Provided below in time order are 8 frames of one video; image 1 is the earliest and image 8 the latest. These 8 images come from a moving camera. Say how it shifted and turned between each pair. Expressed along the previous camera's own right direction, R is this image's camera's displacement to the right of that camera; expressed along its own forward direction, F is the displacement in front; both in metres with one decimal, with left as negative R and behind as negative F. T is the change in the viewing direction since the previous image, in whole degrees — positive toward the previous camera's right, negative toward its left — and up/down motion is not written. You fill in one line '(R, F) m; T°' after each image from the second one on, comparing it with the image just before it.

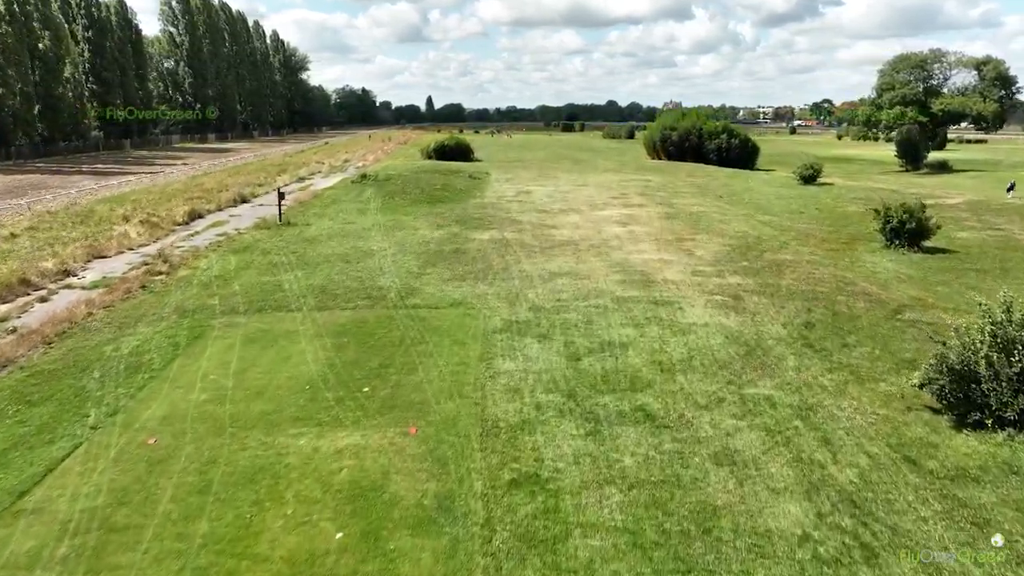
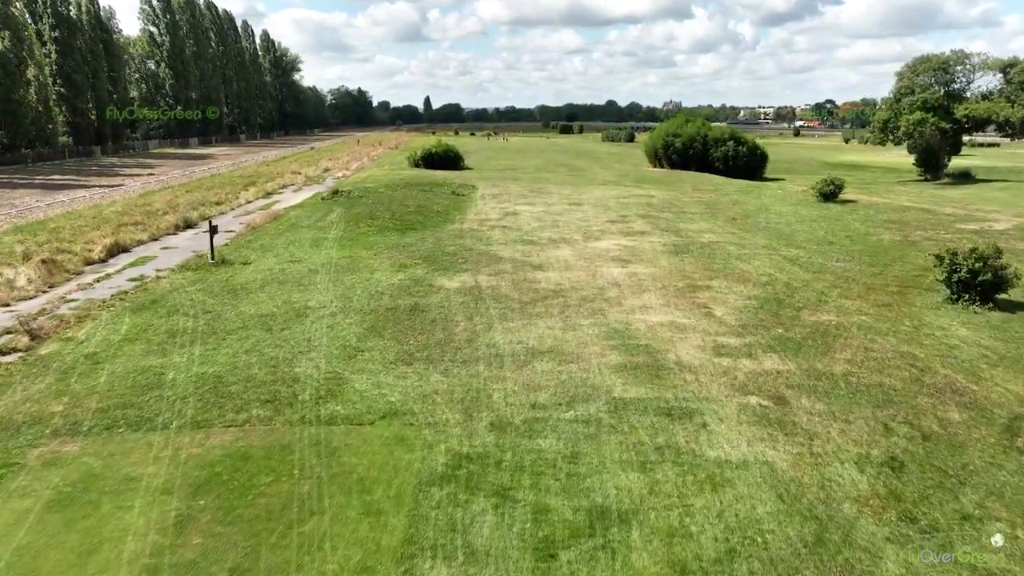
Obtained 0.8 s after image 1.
(+0.3, +2.6) m; 0°
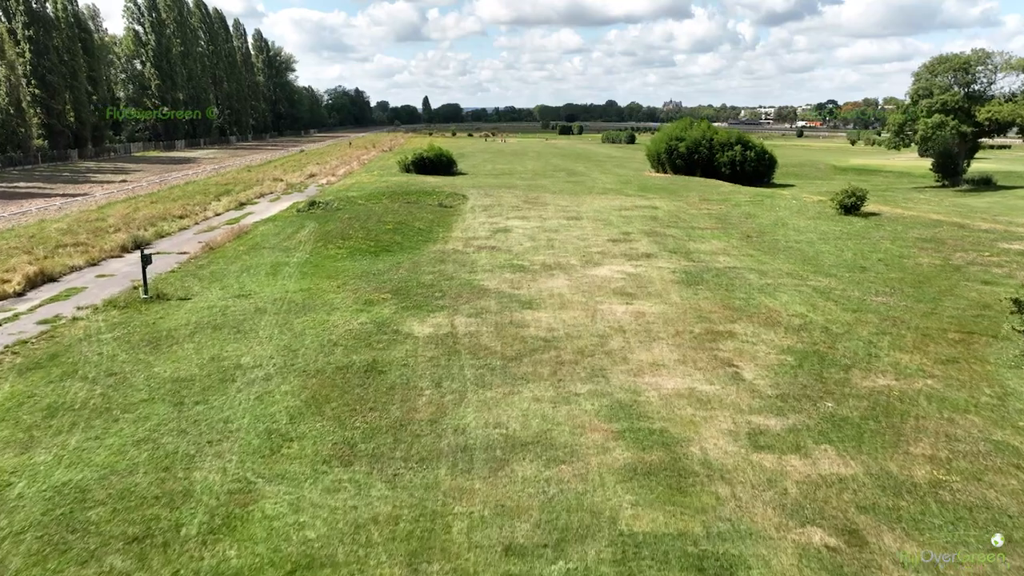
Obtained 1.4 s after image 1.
(+0.2, +2.0) m; 0°
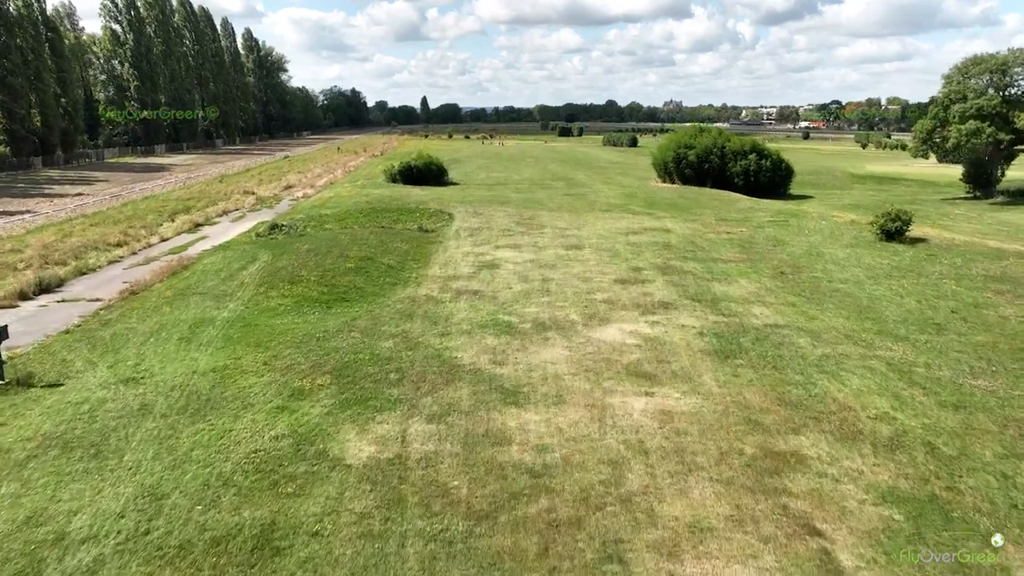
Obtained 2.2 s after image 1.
(+0.2, +2.9) m; 0°
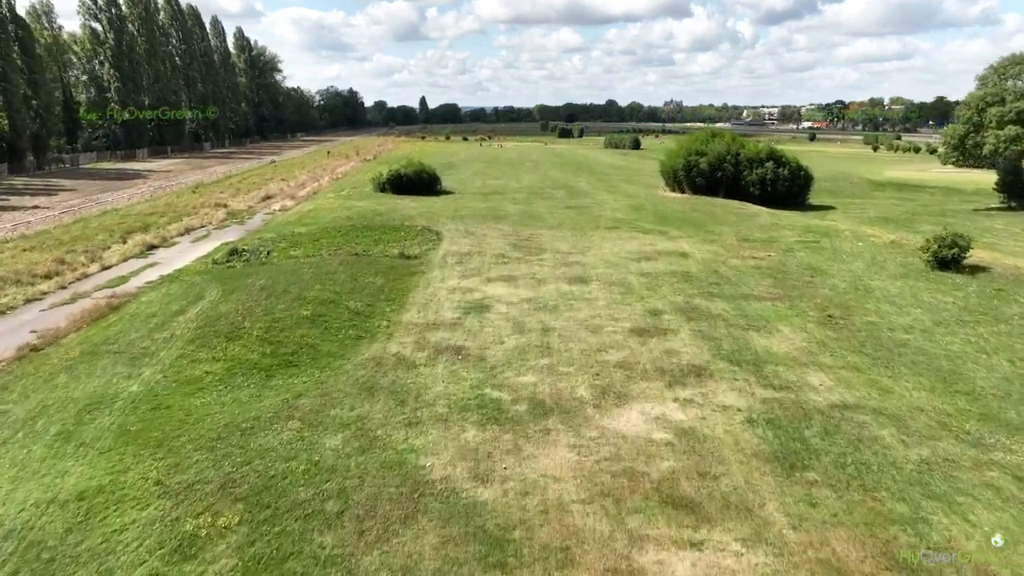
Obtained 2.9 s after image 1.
(+0.1, +2.6) m; 0°
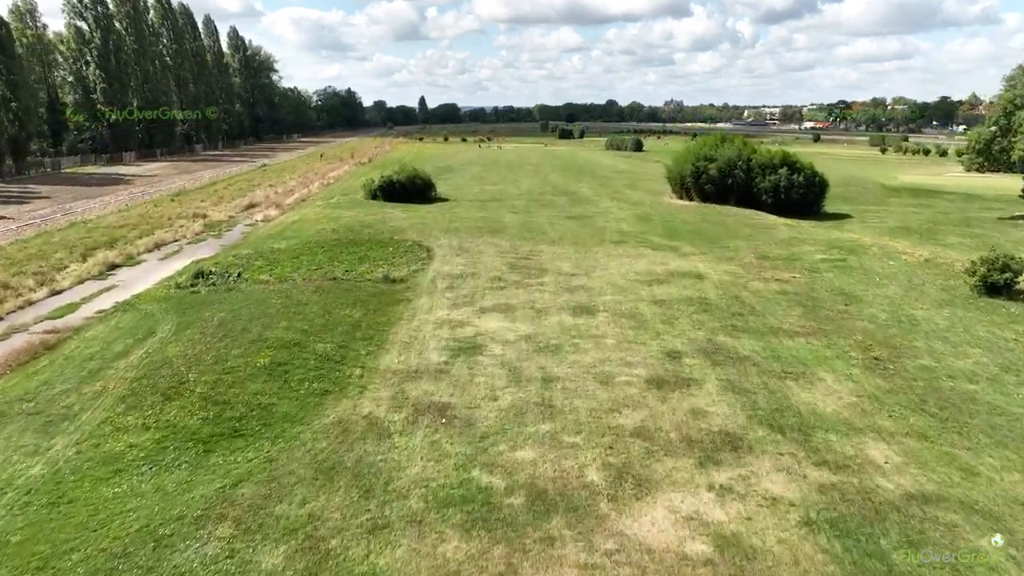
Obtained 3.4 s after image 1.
(0.0, +1.8) m; 0°
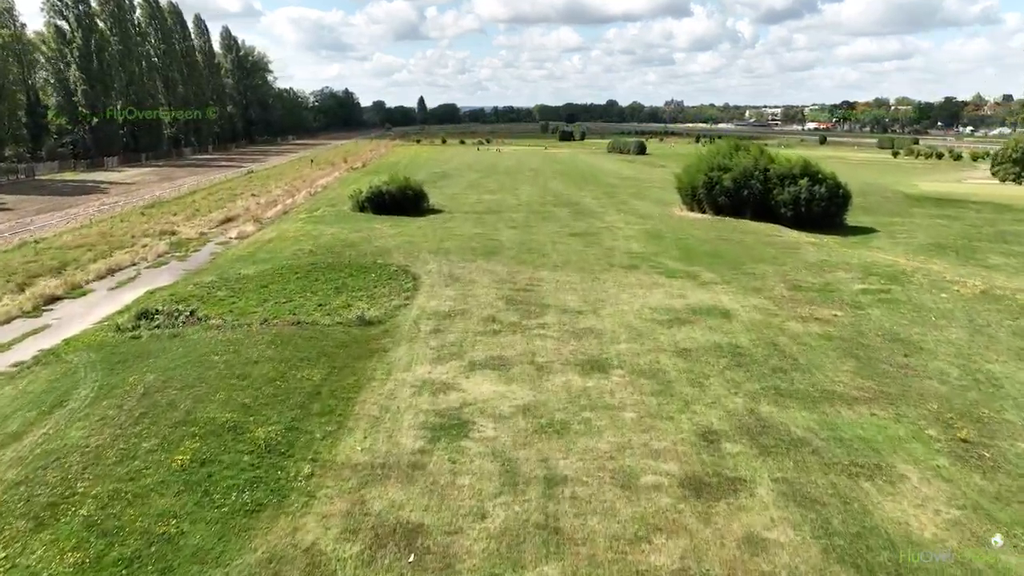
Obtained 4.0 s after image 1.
(0.0, +2.2) m; 0°
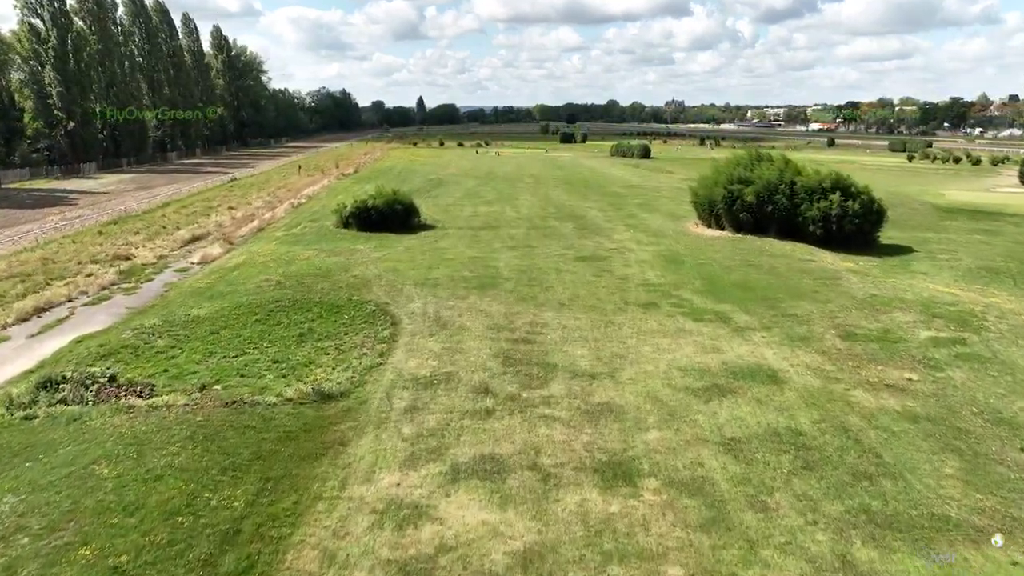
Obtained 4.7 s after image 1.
(0.0, +2.8) m; 0°
